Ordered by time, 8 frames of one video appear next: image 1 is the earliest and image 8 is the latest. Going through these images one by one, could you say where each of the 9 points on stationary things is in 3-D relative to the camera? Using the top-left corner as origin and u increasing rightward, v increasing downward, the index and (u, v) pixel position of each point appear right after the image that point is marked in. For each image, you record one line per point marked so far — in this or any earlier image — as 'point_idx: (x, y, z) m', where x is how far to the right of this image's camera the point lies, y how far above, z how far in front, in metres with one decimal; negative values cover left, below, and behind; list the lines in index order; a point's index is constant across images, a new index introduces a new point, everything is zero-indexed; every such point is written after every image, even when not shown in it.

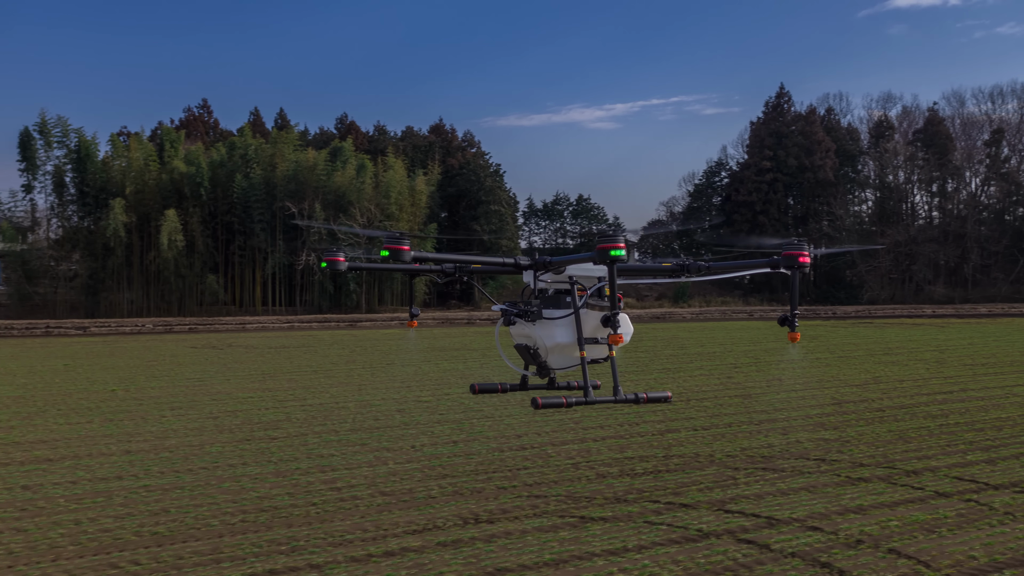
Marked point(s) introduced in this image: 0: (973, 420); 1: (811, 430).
0: (+4.6, -1.3, +8.6) m
1: (+2.8, -1.3, +8.1) m
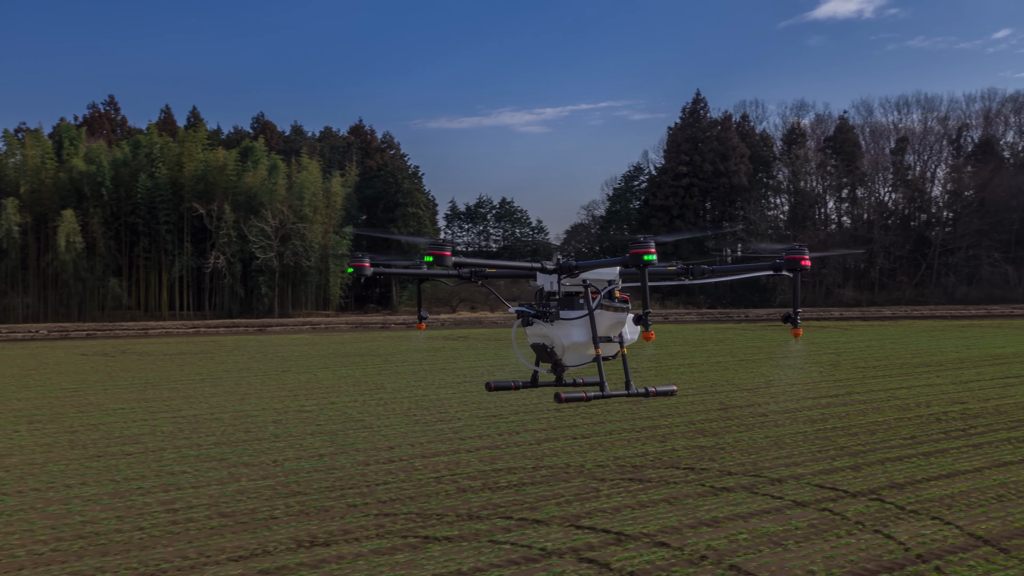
0: (+3.4, -1.4, +8.6) m
1: (+1.6, -1.4, +8.0) m
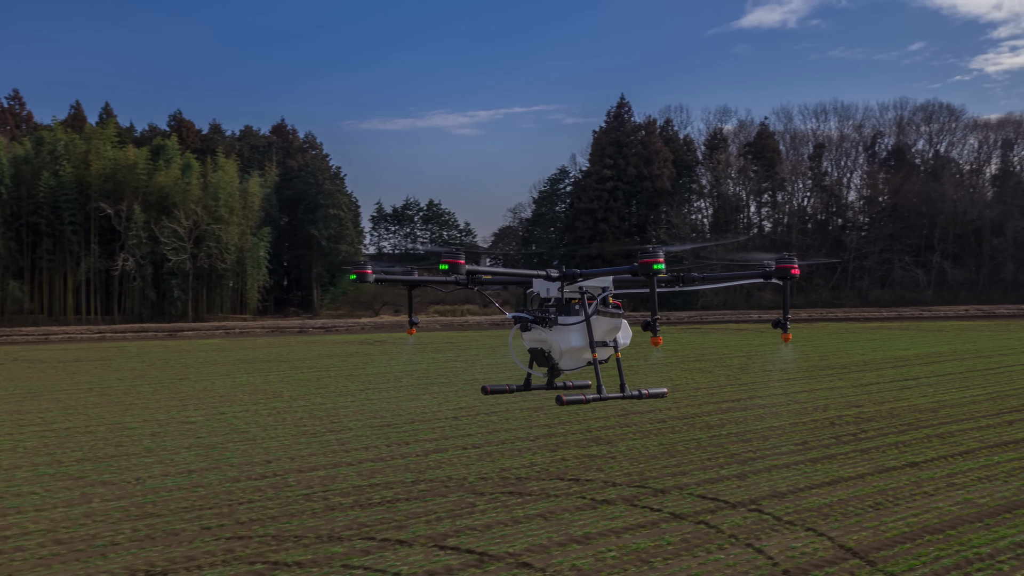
0: (+2.3, -1.4, +8.6) m
1: (+0.6, -1.4, +7.8) m
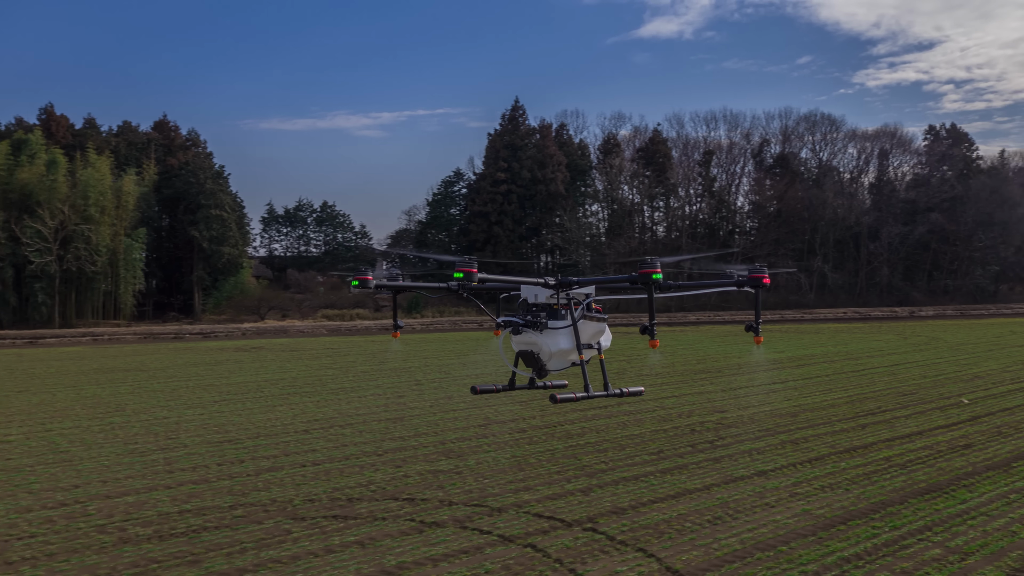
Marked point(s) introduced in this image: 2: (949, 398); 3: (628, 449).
0: (+0.9, -1.5, +8.3) m
1: (-0.7, -1.5, +7.4) m
2: (+5.6, -1.4, +11.0) m
3: (+1.1, -1.5, +7.8) m
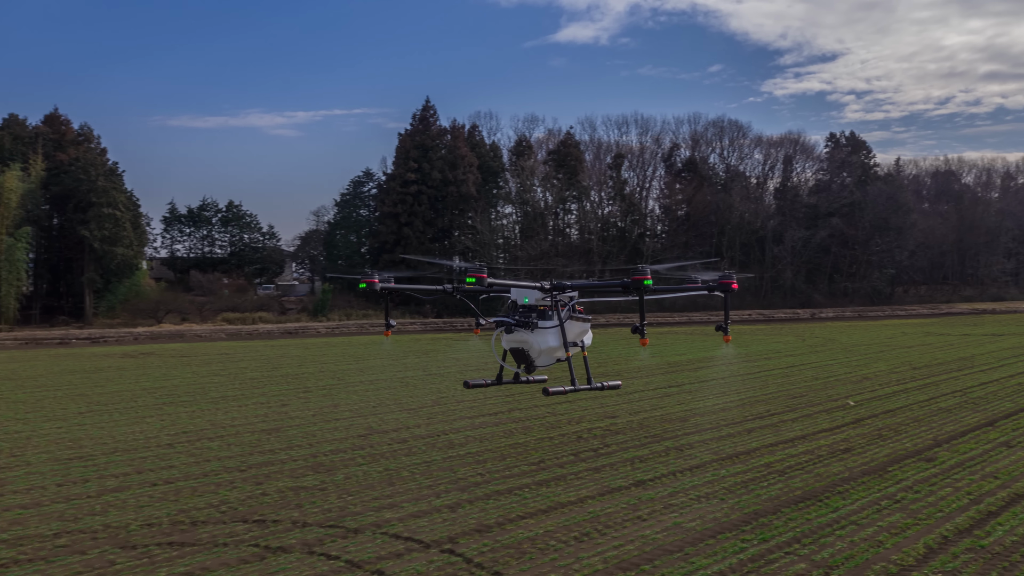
0: (-0.3, -1.5, +8.0) m
1: (-1.8, -1.5, +6.9) m
2: (+4.2, -1.4, +11.1) m
3: (0.0, -1.5, +7.5) m
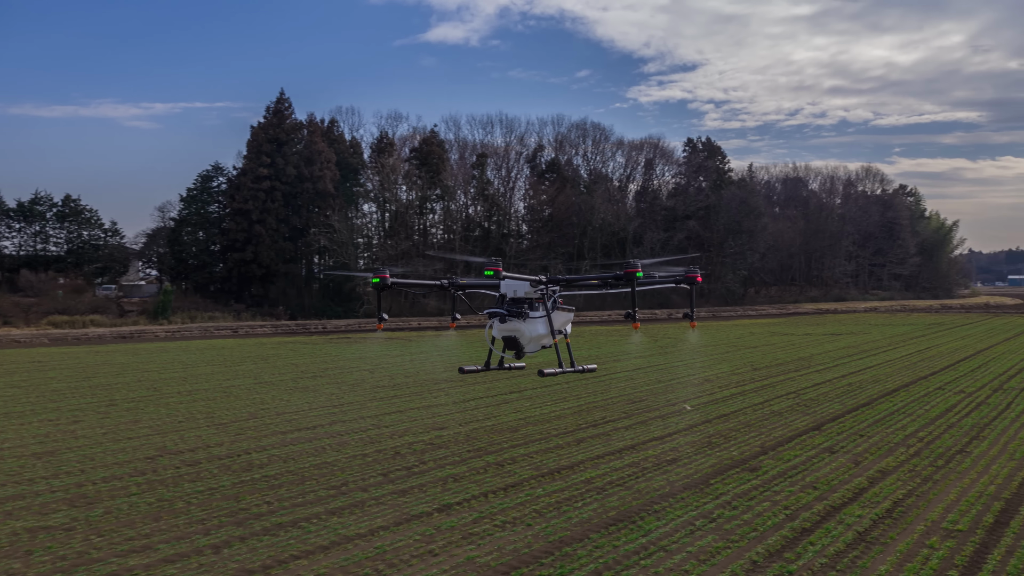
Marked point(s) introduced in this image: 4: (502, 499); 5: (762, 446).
0: (-1.9, -1.5, +7.1) m
1: (-3.2, -1.5, +5.9) m
2: (+2.1, -1.5, +10.9) m
3: (-1.6, -1.5, +6.7) m
4: (-0.1, -1.5, +6.1) m
5: (+2.3, -1.5, +8.0) m
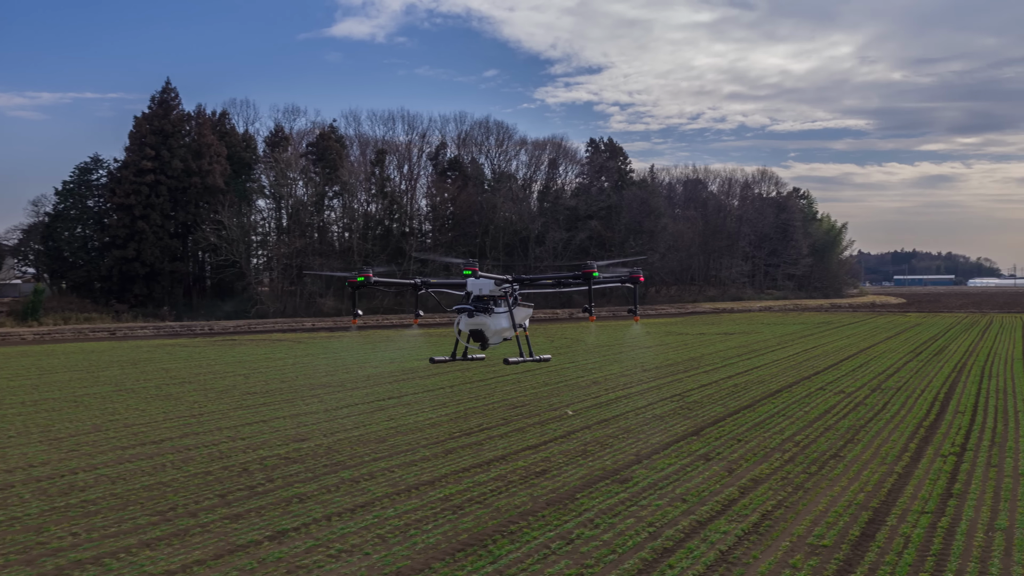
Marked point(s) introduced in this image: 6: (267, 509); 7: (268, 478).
0: (-3.0, -1.5, +6.4) m
1: (-4.2, -1.5, +5.0) m
2: (+0.5, -1.5, +10.6) m
3: (-2.7, -1.5, +6.0) m
4: (-1.1, -1.5, +5.5) m
5: (+1.1, -1.5, +7.7) m
6: (-1.7, -1.5, +5.9) m
7: (-1.9, -1.5, +6.9) m
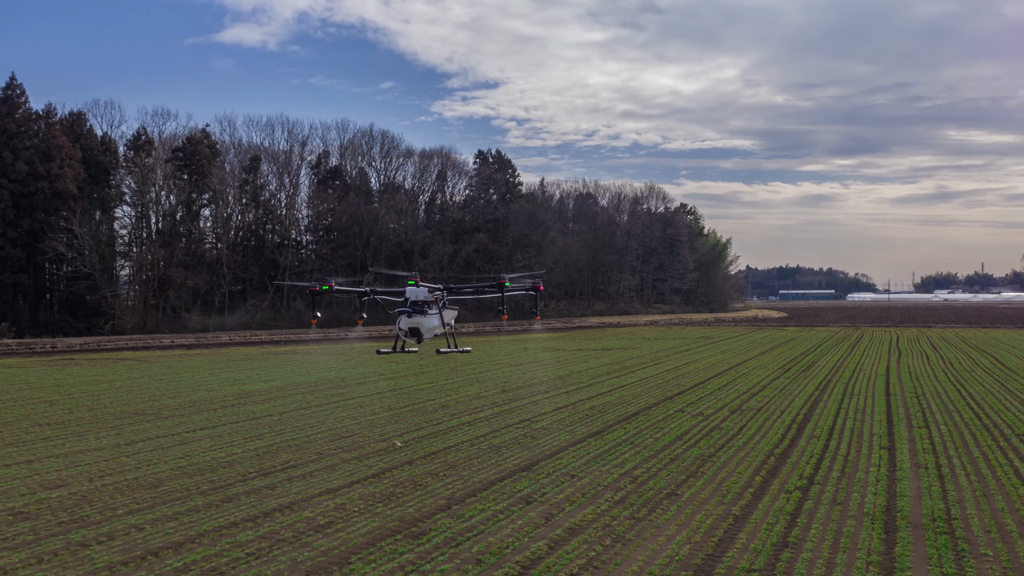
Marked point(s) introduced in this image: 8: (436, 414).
0: (-4.4, -1.6, +4.9) m
1: (-5.4, -1.6, +3.3) m
2: (-1.4, -1.7, +9.4) m
3: (-4.0, -1.6, +4.5) m
4: (-2.4, -1.6, +4.3) m
5: (-0.5, -1.6, +6.7) m
6: (-3.1, -1.6, +4.6) m
7: (-3.4, -1.6, +5.5) m
8: (-1.0, -1.7, +11.6) m
